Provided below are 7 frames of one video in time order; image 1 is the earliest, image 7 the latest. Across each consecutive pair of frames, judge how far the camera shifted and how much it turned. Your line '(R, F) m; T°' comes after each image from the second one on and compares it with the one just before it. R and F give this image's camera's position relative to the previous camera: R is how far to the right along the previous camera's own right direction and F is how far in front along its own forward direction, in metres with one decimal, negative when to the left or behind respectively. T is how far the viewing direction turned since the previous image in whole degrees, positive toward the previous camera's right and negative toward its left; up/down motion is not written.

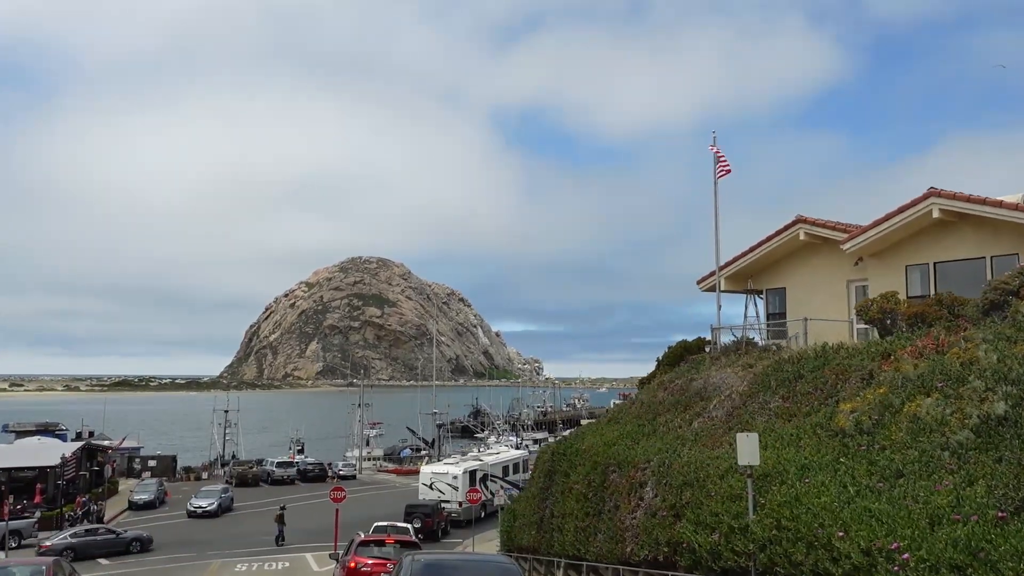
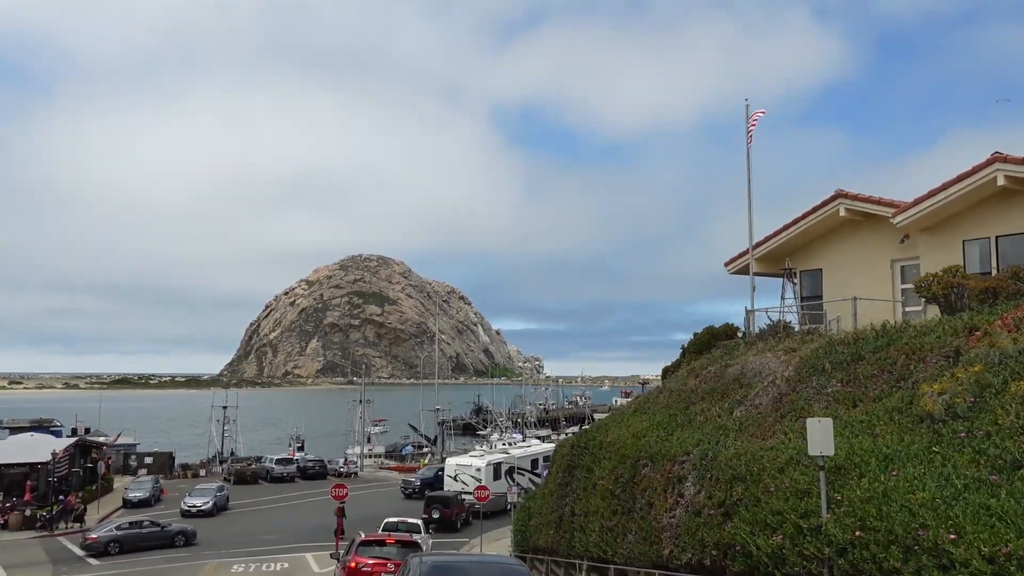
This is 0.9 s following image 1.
(-0.4, +1.5) m; 0°
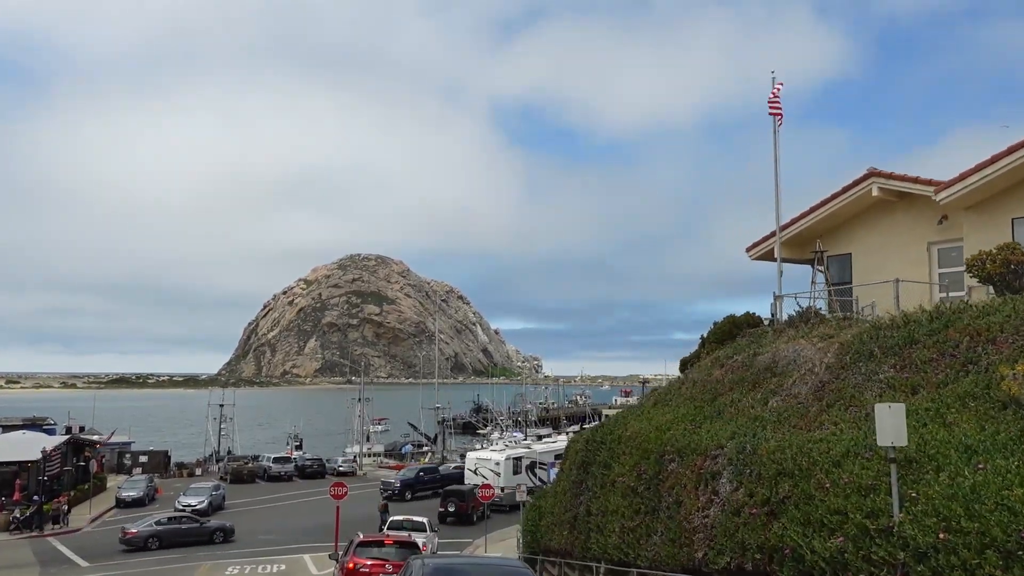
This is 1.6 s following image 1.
(-0.3, +1.1) m; 0°
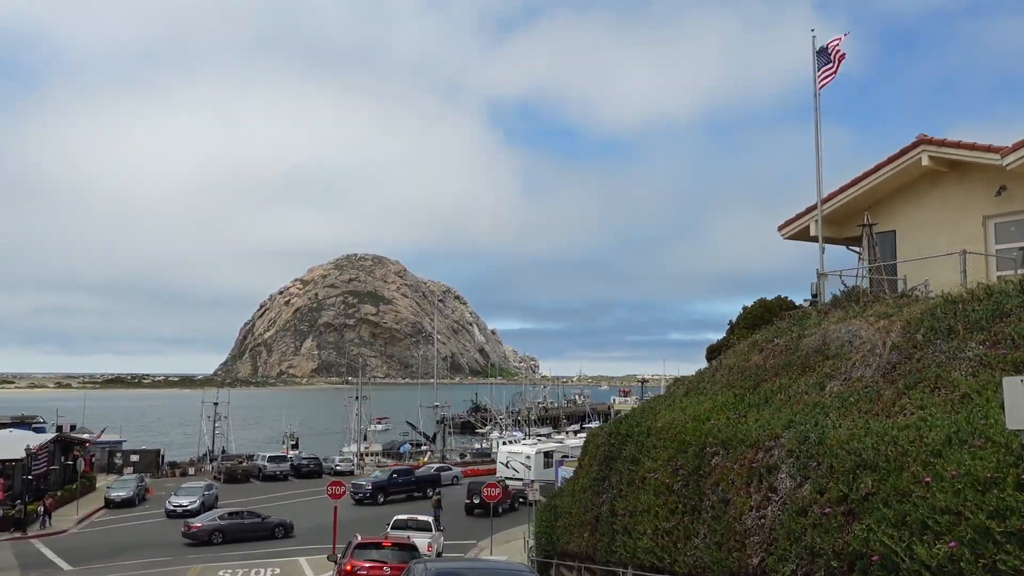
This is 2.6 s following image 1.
(-0.4, +1.5) m; 0°
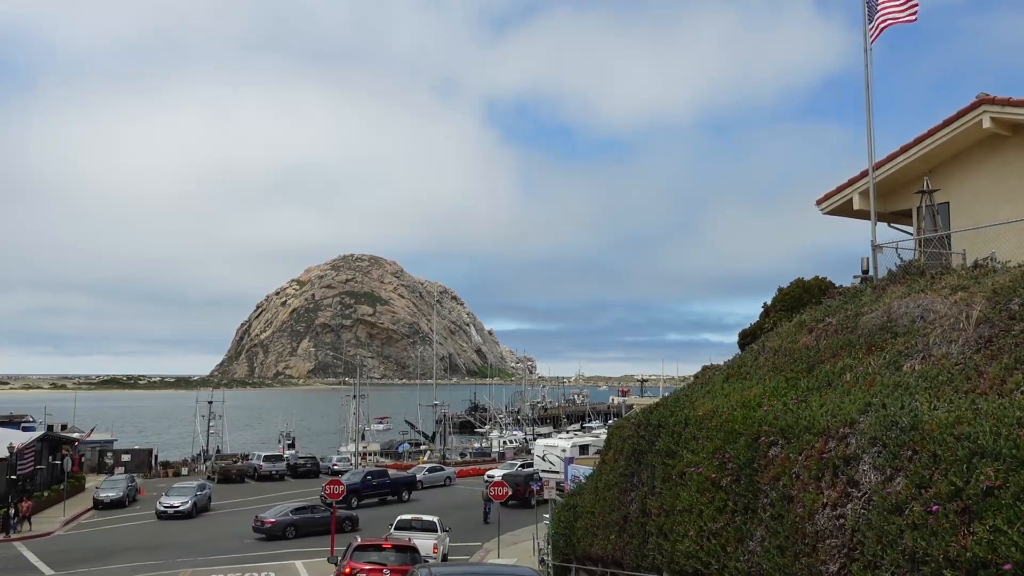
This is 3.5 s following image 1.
(-0.4, +1.5) m; 0°
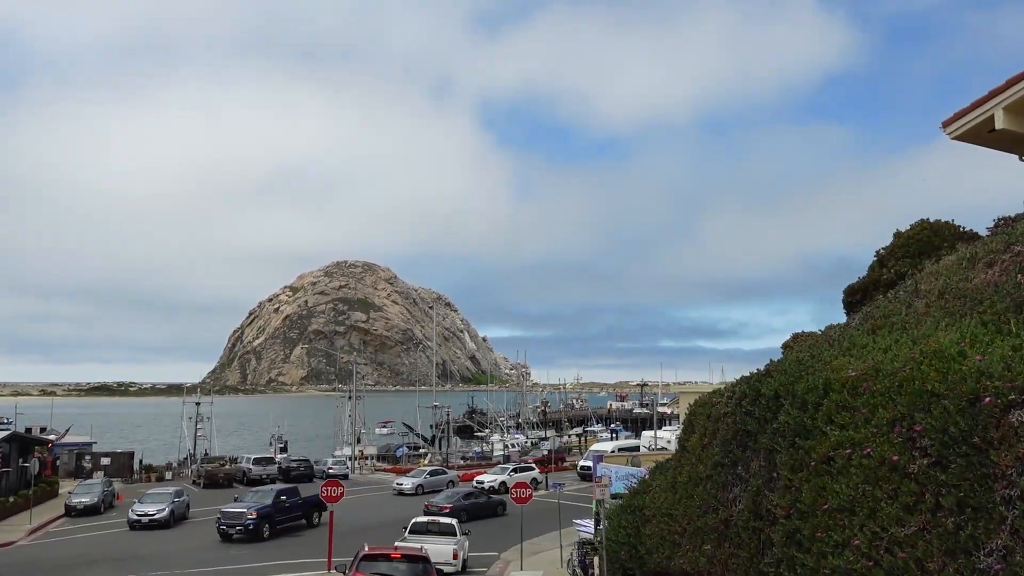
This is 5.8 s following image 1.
(-0.9, +3.5) m; 0°
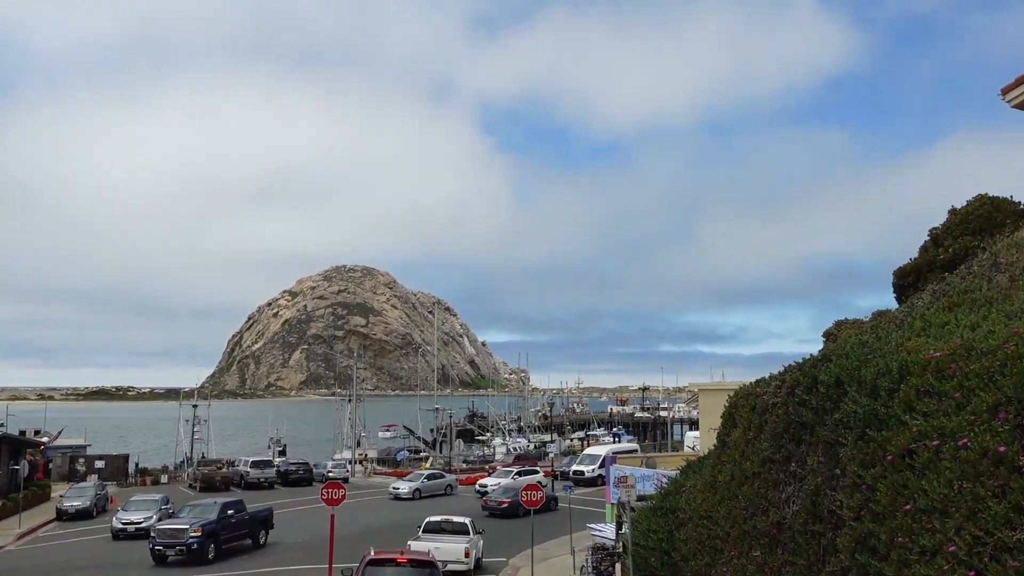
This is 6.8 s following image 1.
(-0.3, +1.1) m; 0°
